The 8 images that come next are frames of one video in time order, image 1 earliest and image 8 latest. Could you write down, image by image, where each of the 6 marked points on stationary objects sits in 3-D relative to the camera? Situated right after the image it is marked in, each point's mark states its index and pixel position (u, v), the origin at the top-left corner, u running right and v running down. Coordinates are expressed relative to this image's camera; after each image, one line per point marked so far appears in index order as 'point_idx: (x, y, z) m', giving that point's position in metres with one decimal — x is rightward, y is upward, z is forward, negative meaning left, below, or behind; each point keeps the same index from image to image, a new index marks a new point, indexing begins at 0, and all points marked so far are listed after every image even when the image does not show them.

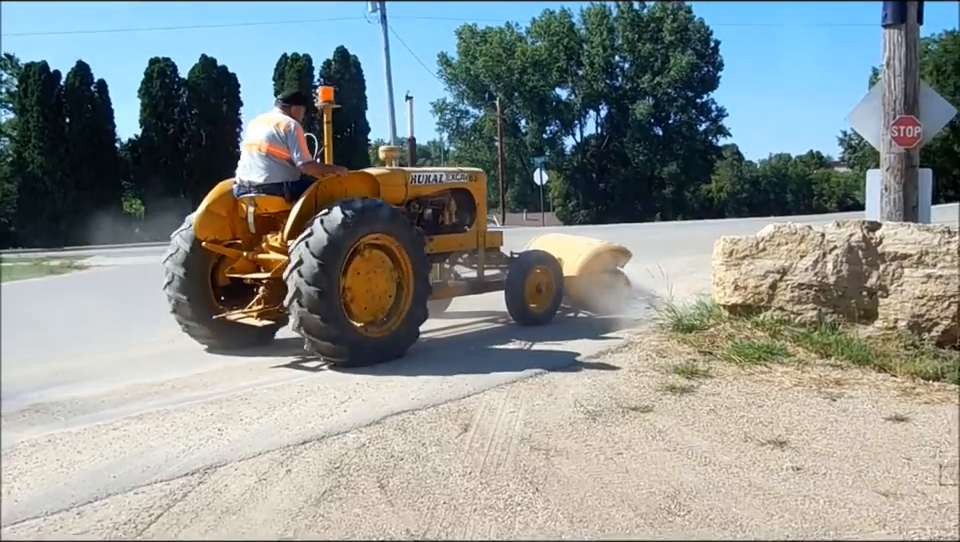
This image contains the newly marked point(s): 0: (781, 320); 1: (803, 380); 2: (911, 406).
0: (+2.9, -0.5, +6.9) m
1: (+2.8, -1.0, +6.0) m
2: (+3.6, -1.1, +5.6) m
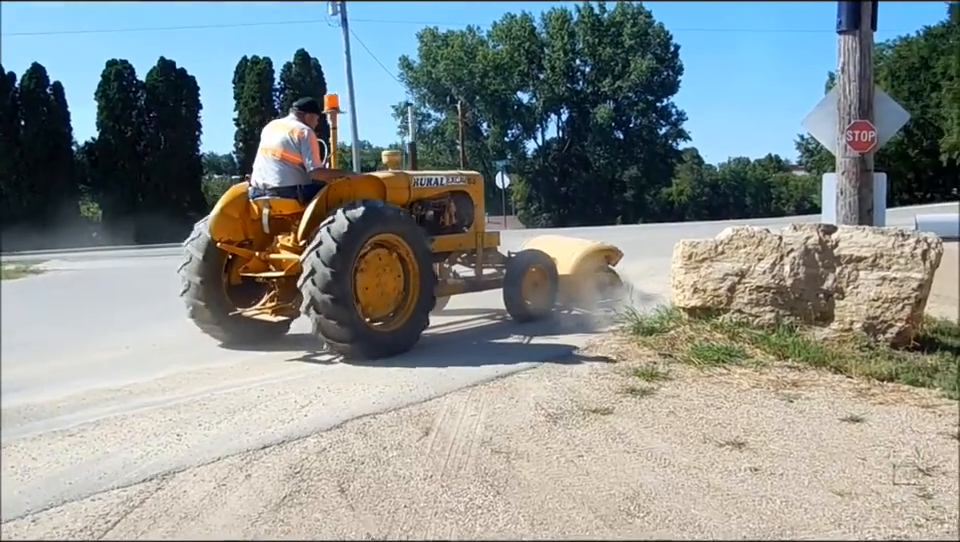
0: (+2.6, -0.5, +6.9) m
1: (+2.5, -1.0, +6.1) m
2: (+3.2, -1.1, +5.6) m
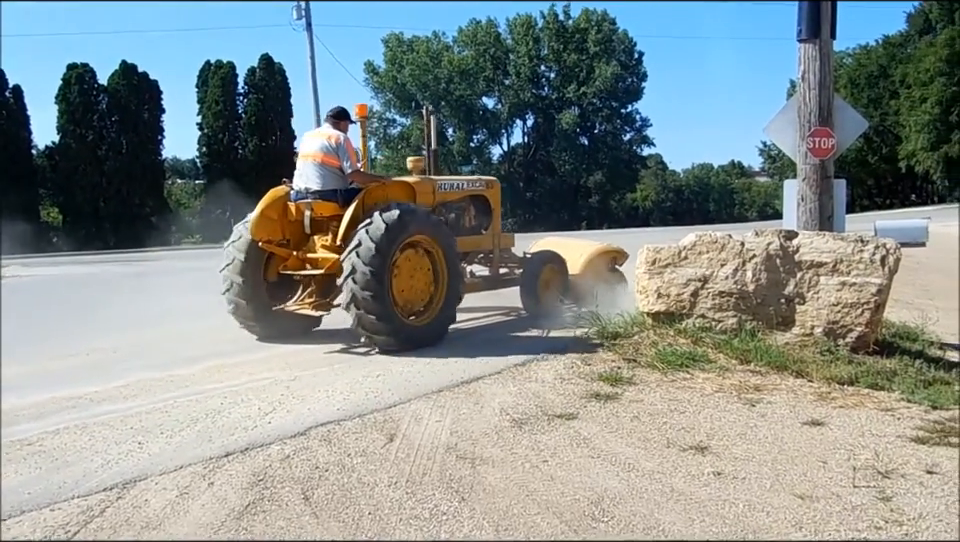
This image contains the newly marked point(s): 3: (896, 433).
0: (+2.3, -0.6, +7.0) m
1: (+2.2, -1.1, +6.1) m
2: (+2.9, -1.2, +5.7) m
3: (+3.3, -1.3, +5.4) m
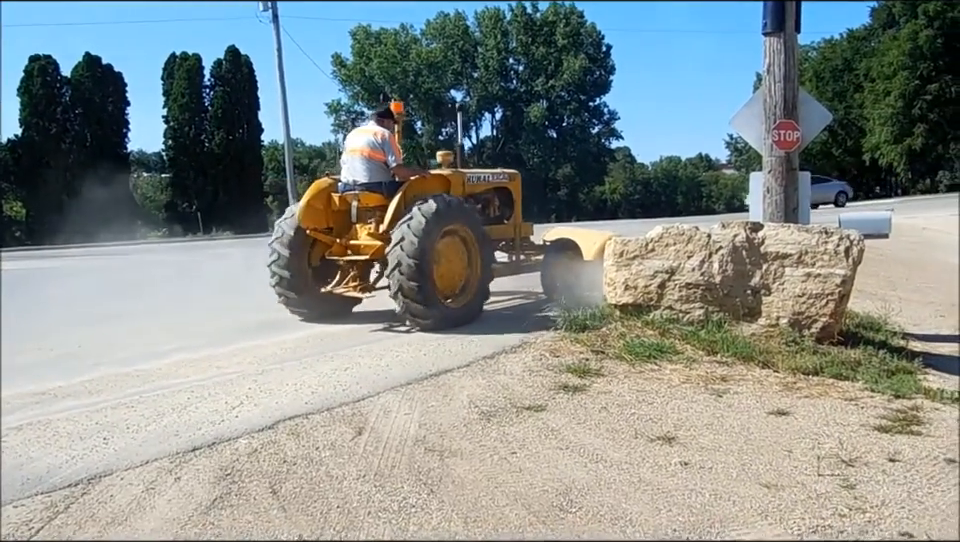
0: (+2.0, -0.5, +7.0) m
1: (+1.9, -1.0, +6.2) m
2: (+2.7, -1.1, +5.8) m
3: (+3.1, -1.2, +5.4) m
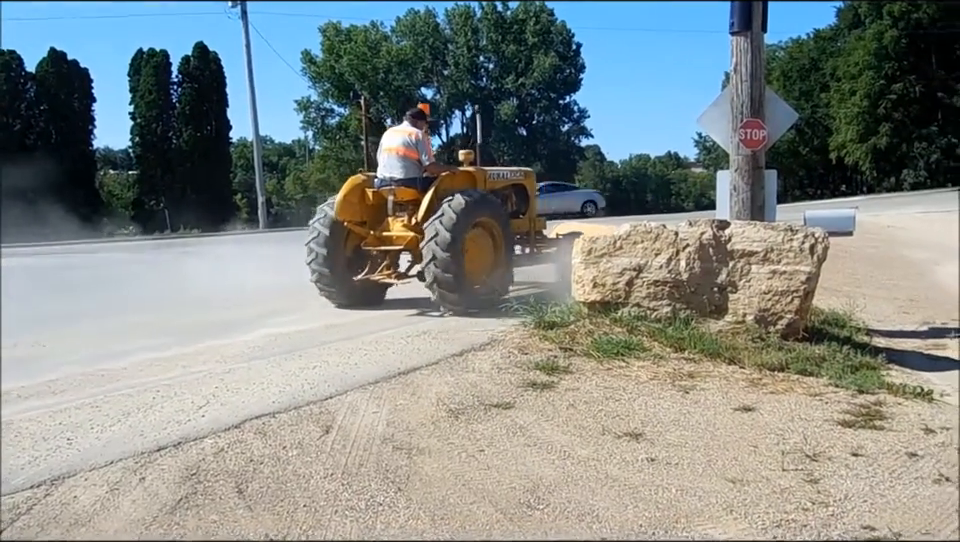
0: (+1.7, -0.5, +7.1) m
1: (+1.7, -1.0, +6.2) m
2: (+2.4, -1.1, +5.8) m
3: (+2.8, -1.2, +5.5) m
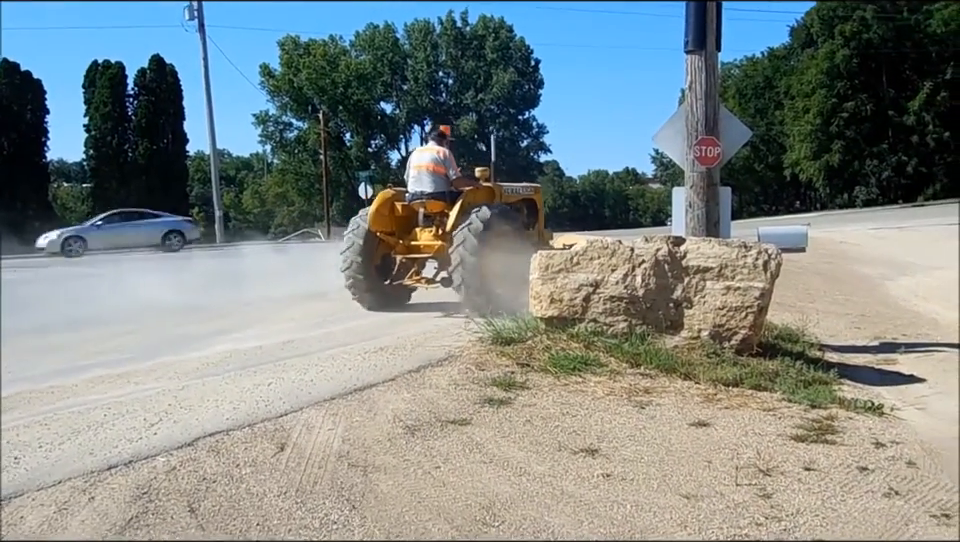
0: (+1.3, -0.6, +7.1) m
1: (+1.3, -1.1, +6.2) m
2: (+2.1, -1.2, +5.9) m
3: (+2.5, -1.3, +5.6) m
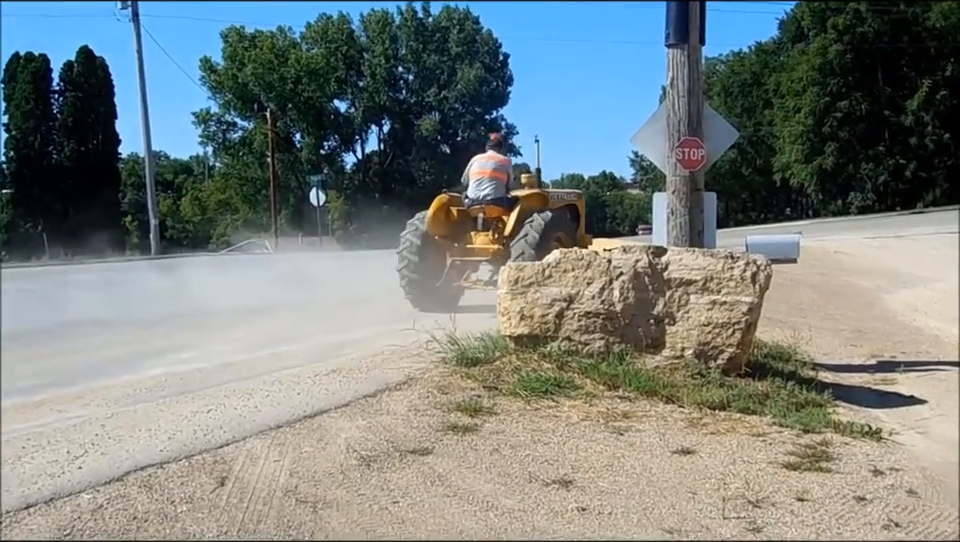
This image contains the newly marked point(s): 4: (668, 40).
0: (+1.0, -0.7, +6.6) m
1: (+1.0, -1.2, +5.7) m
2: (+1.8, -1.3, +5.4) m
3: (+2.2, -1.4, +5.1) m
4: (+2.0, +2.3, +6.7) m
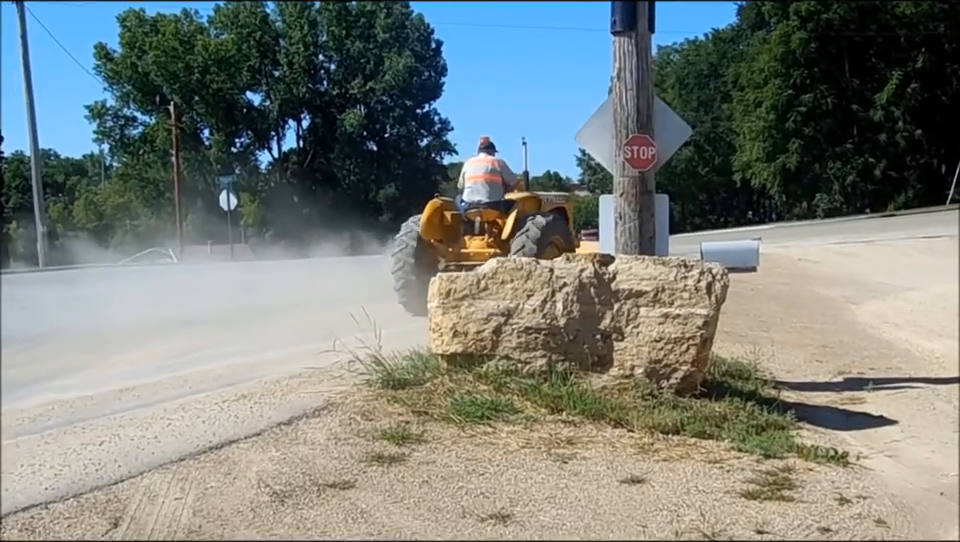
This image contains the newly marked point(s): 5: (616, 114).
0: (+0.4, -0.8, +6.1) m
1: (+0.5, -1.3, +5.3) m
2: (+1.3, -1.4, +4.9) m
3: (+1.7, -1.5, +4.6) m
4: (+1.4, +2.2, +6.2) m
5: (+1.5, +1.5, +6.4) m
